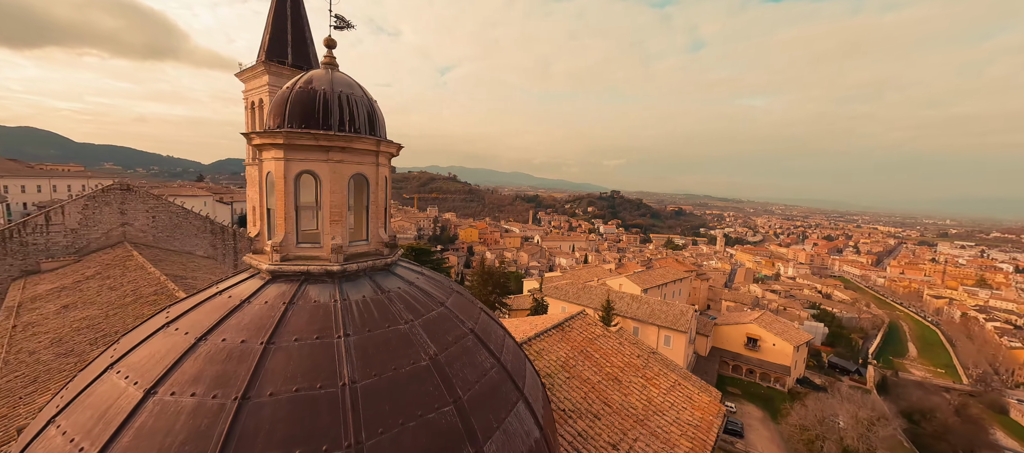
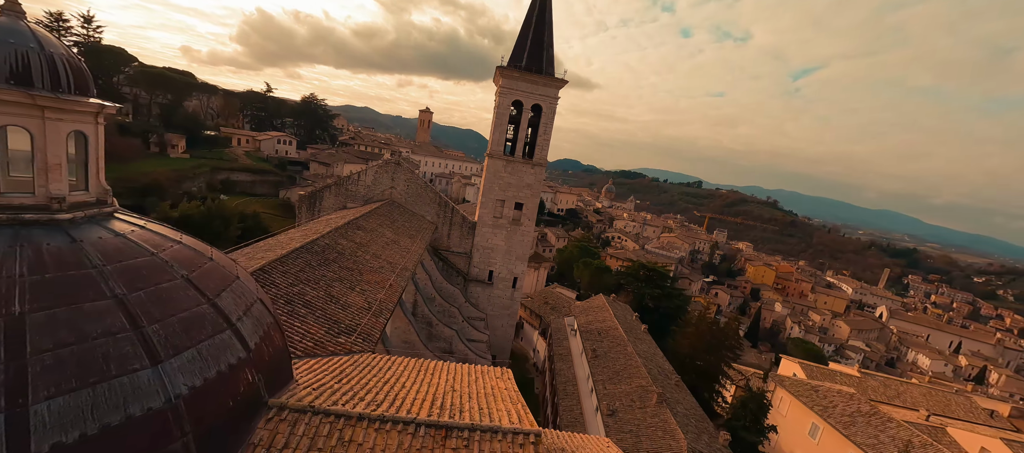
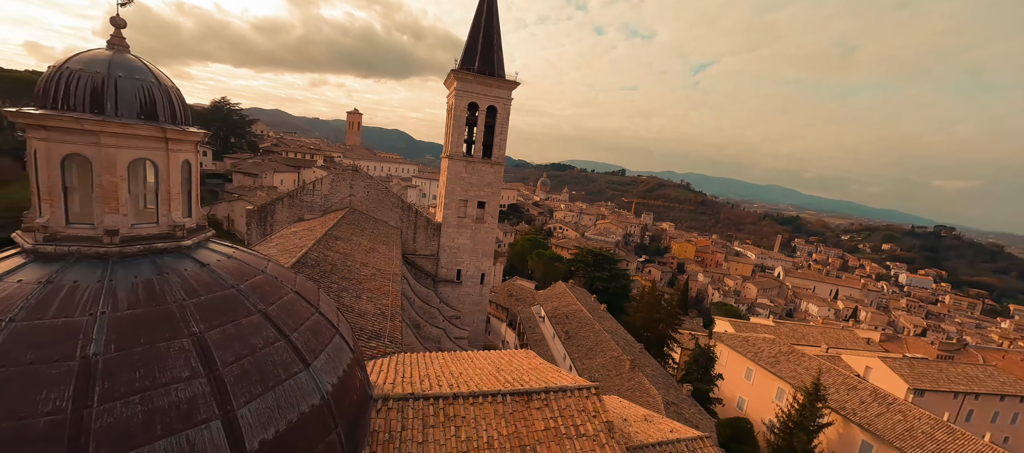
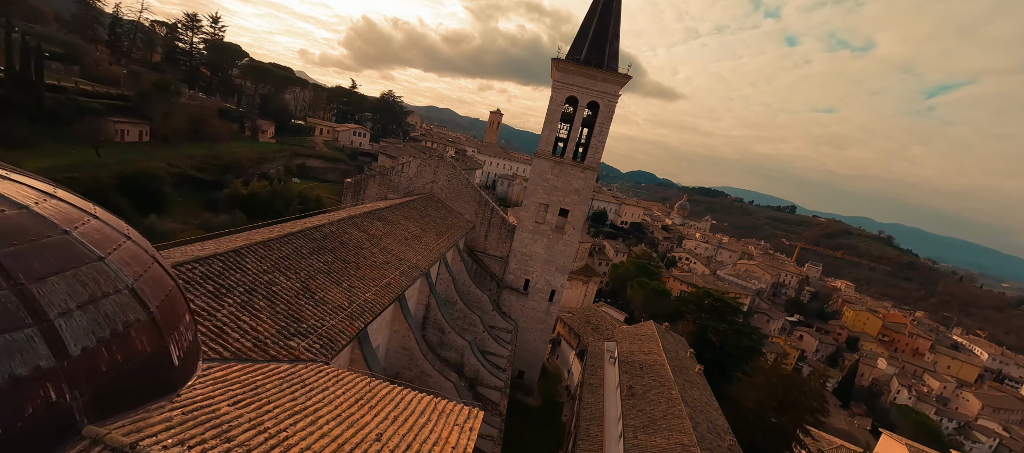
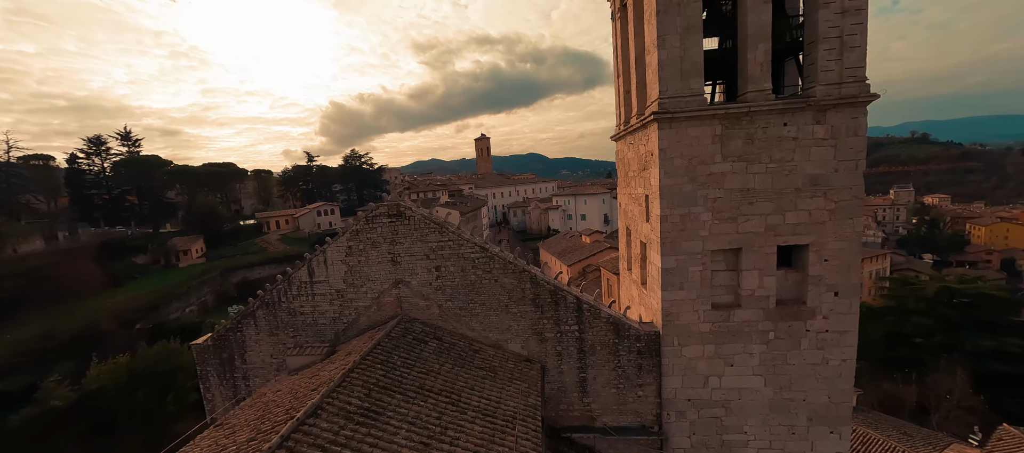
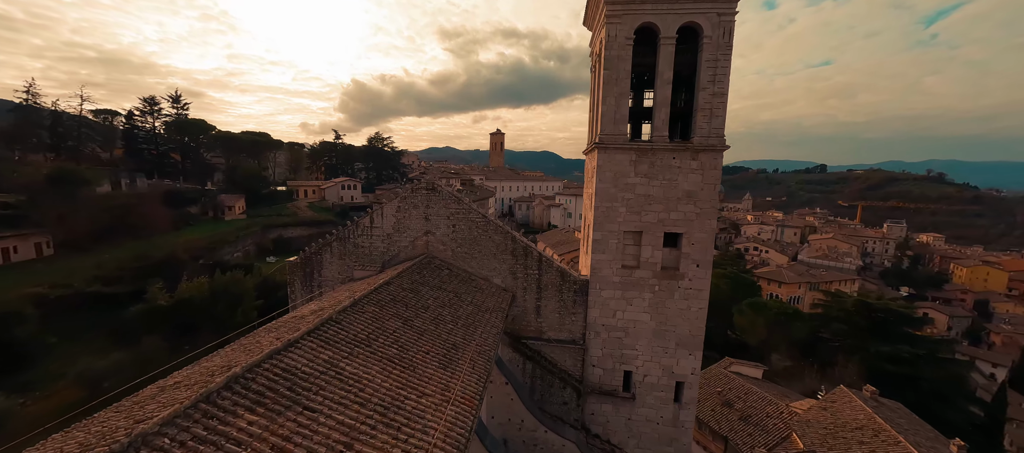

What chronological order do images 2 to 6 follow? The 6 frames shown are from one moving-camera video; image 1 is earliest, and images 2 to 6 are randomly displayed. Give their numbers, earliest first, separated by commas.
3, 2, 4, 6, 5
